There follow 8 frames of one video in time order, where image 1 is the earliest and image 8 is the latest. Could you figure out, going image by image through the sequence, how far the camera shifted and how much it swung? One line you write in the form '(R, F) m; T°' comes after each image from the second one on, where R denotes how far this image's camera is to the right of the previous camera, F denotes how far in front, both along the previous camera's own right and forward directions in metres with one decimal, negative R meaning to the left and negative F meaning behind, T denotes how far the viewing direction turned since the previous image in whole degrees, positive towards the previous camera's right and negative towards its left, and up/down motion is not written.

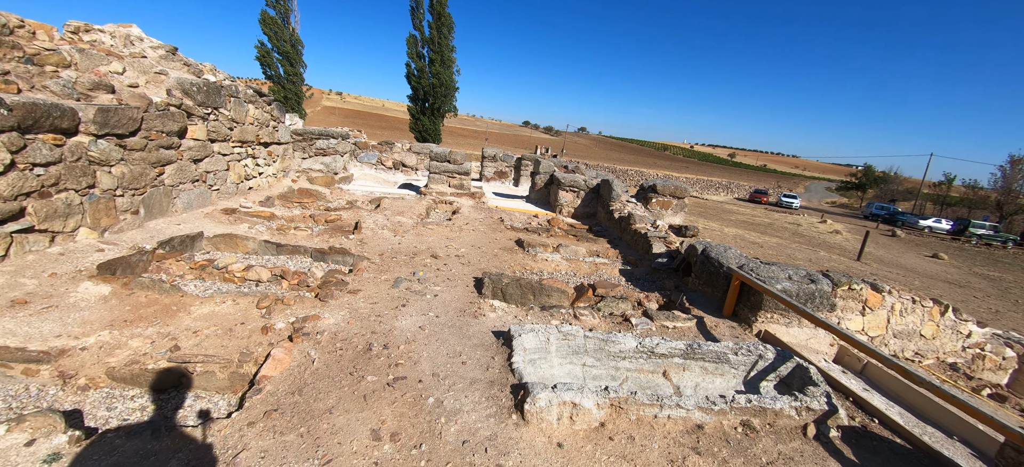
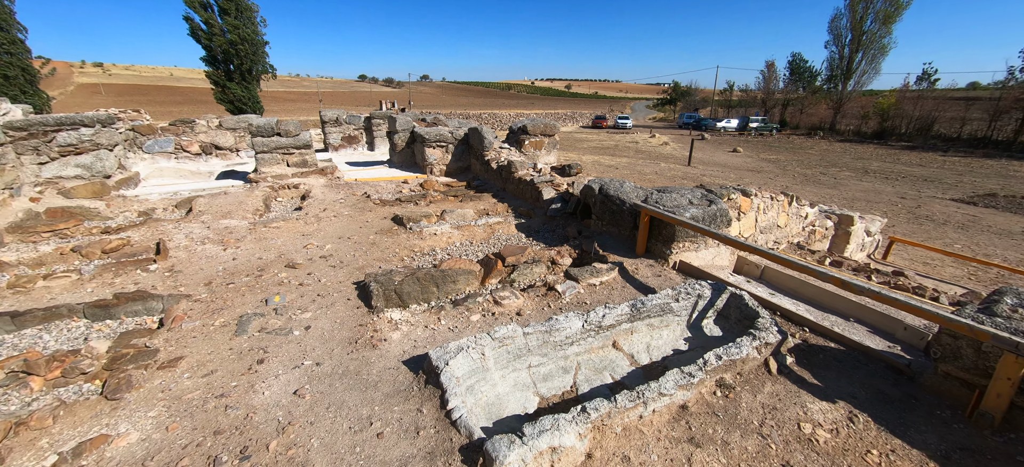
(-0.1, +1.0) m; +18°
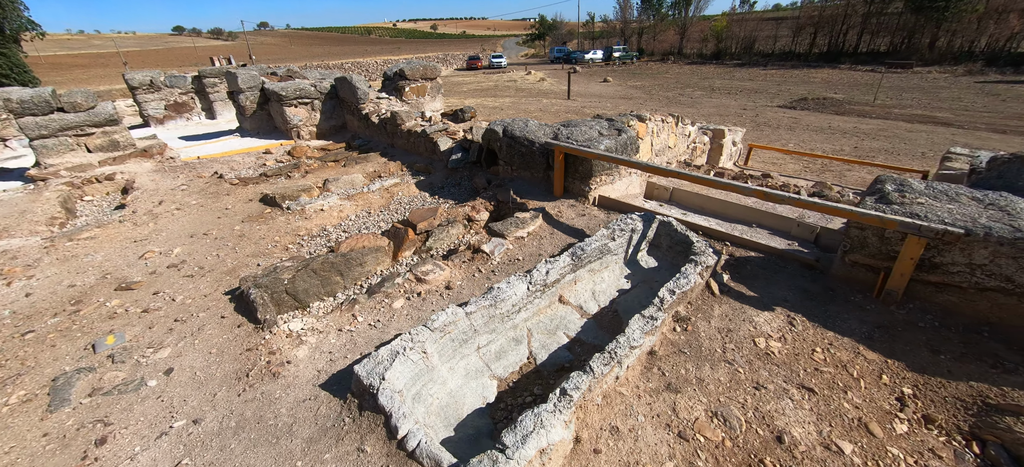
(-0.1, +0.5) m; +15°
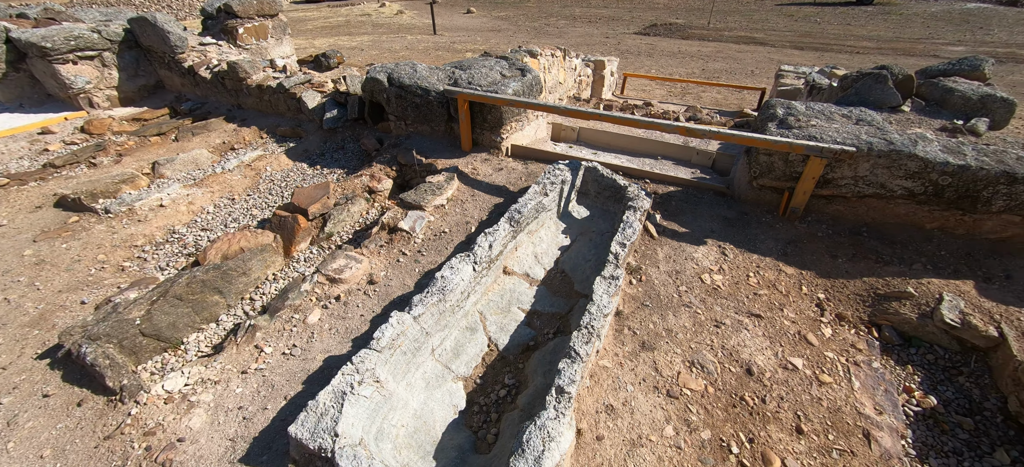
(-0.2, +0.4) m; +15°
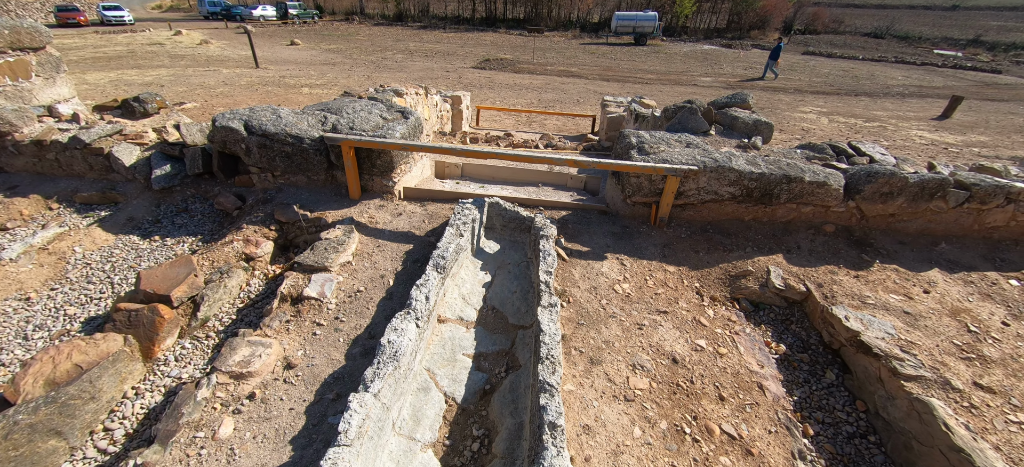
(-0.4, 0.0) m; +19°
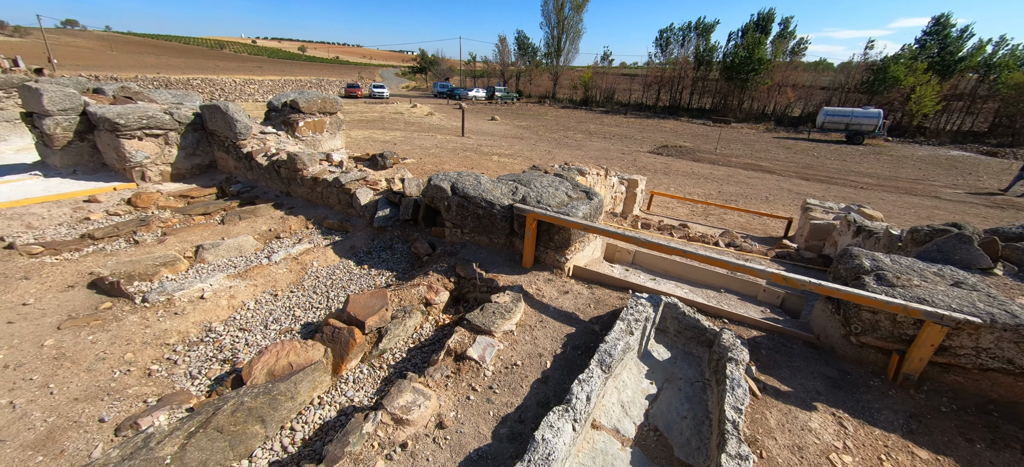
(-0.4, +0.1) m; -21°
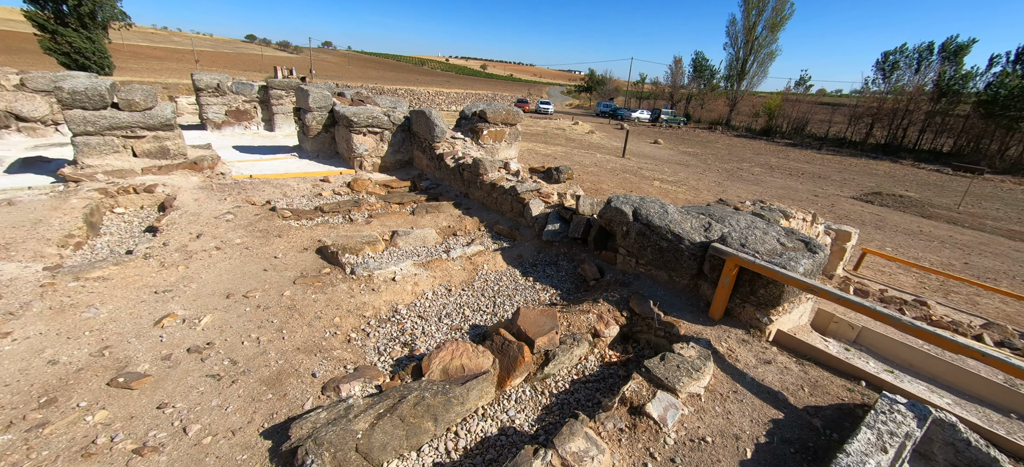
(-0.6, +0.2) m; -19°
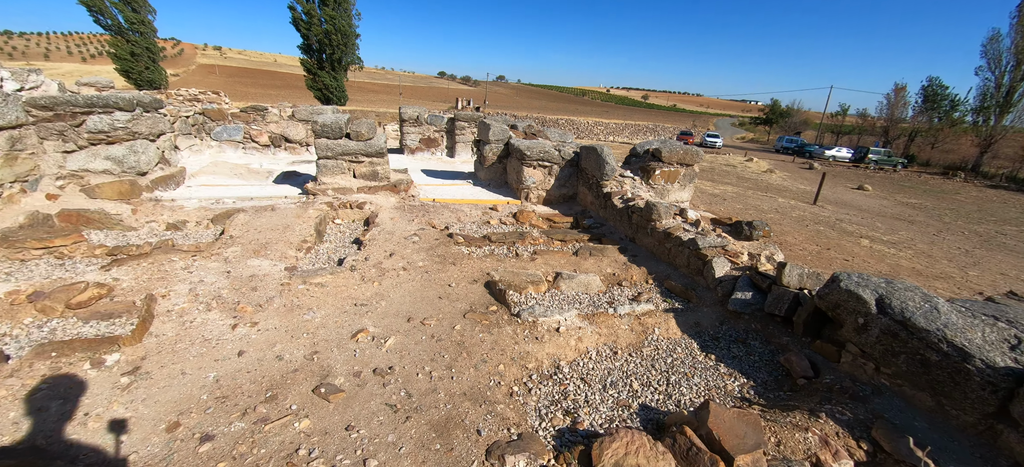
(-0.5, +0.3) m; -20°
